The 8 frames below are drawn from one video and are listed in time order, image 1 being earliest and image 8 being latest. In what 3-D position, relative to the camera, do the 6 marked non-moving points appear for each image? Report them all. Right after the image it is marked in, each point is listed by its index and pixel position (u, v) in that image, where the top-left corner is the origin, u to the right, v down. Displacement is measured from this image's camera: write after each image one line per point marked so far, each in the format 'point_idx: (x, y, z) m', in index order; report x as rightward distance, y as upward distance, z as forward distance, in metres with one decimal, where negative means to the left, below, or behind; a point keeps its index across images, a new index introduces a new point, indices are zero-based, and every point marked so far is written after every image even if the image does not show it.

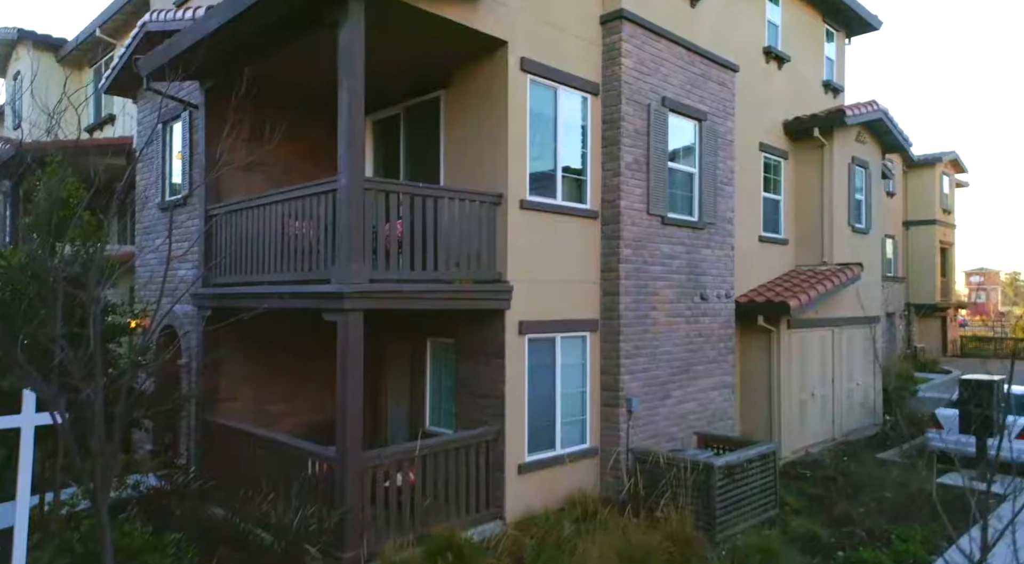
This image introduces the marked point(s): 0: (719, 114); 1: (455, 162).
0: (+3.2, +2.6, +11.8) m
1: (-0.7, +1.5, +9.5) m
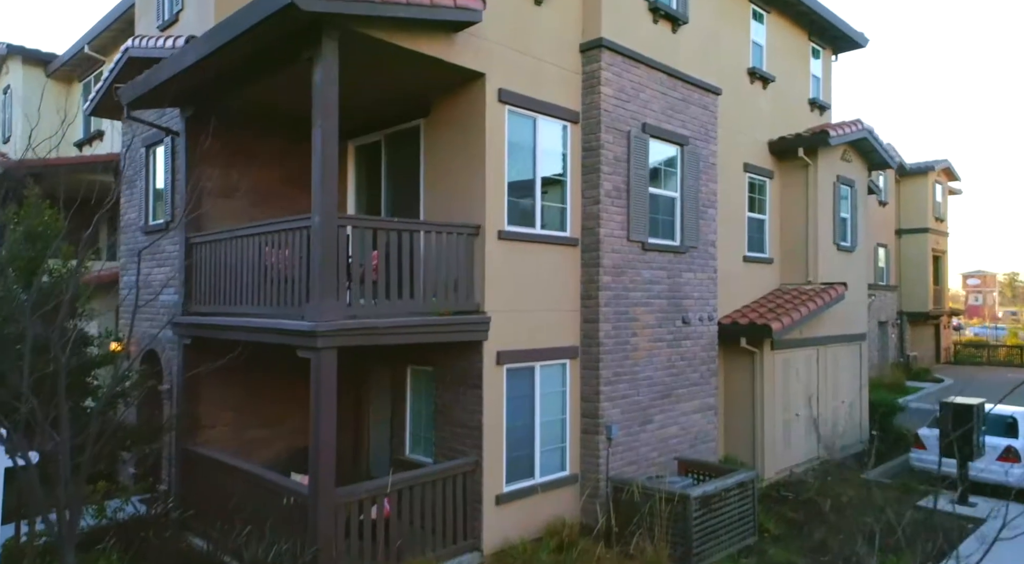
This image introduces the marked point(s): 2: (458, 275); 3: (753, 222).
0: (+3.0, +2.3, +11.9) m
1: (-1.0, +1.1, +9.6) m
2: (-0.6, +0.1, +8.8) m
3: (+4.5, +1.1, +14.3) m
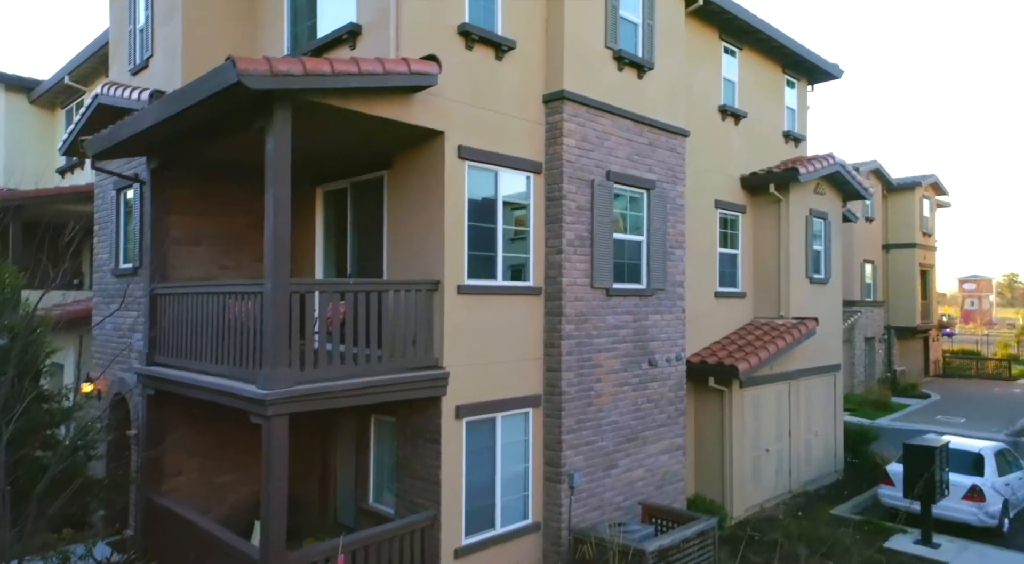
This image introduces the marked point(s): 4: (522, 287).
0: (+2.5, +1.6, +12.0) m
1: (-1.5, +0.5, +9.7) m
2: (-1.1, -0.6, +8.9) m
3: (+4.0, +0.5, +14.4) m
4: (+0.1, -0.1, +9.9) m
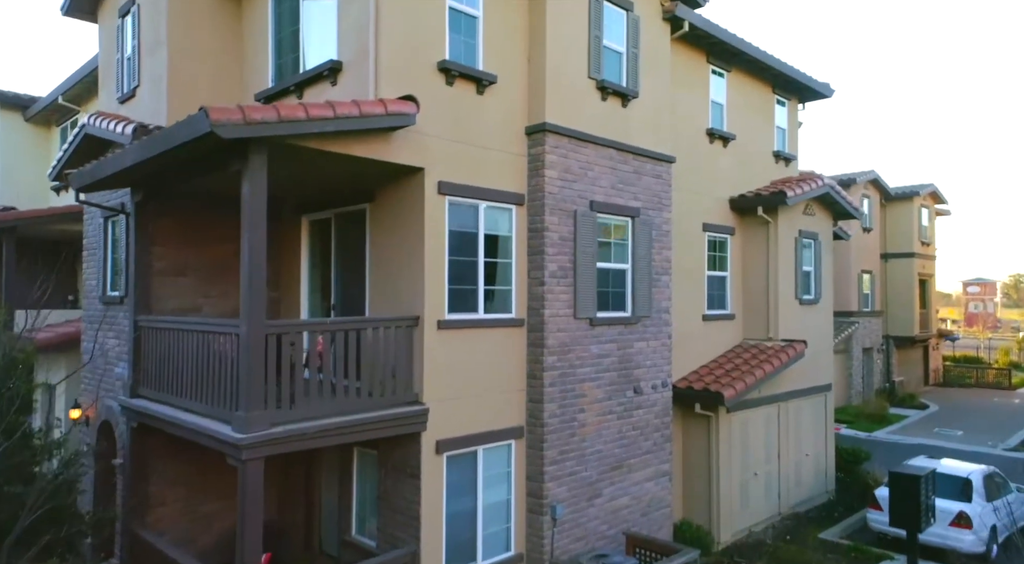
0: (+2.2, +1.2, +12.0) m
1: (-1.7, +0.1, +9.7) m
2: (-1.4, -1.0, +8.9) m
3: (+3.8, 0.0, +14.4) m
4: (-0.1, -0.5, +9.9) m
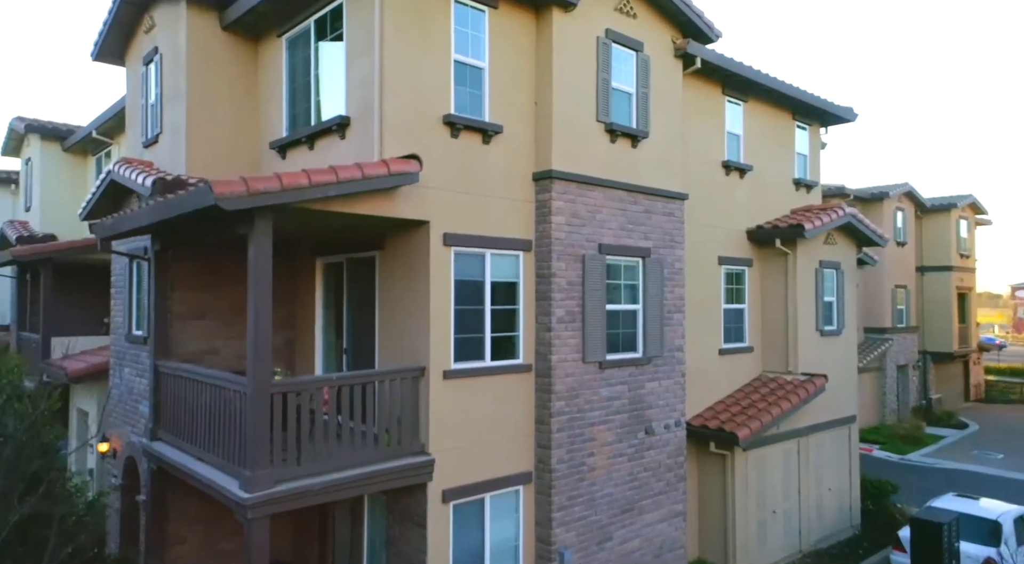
0: (+2.4, +0.6, +12.0) m
1: (-1.6, -0.6, +9.9) m
2: (-1.3, -1.6, +9.0) m
3: (+4.1, -0.6, +14.3) m
4: (0.0, -1.1, +10.0) m
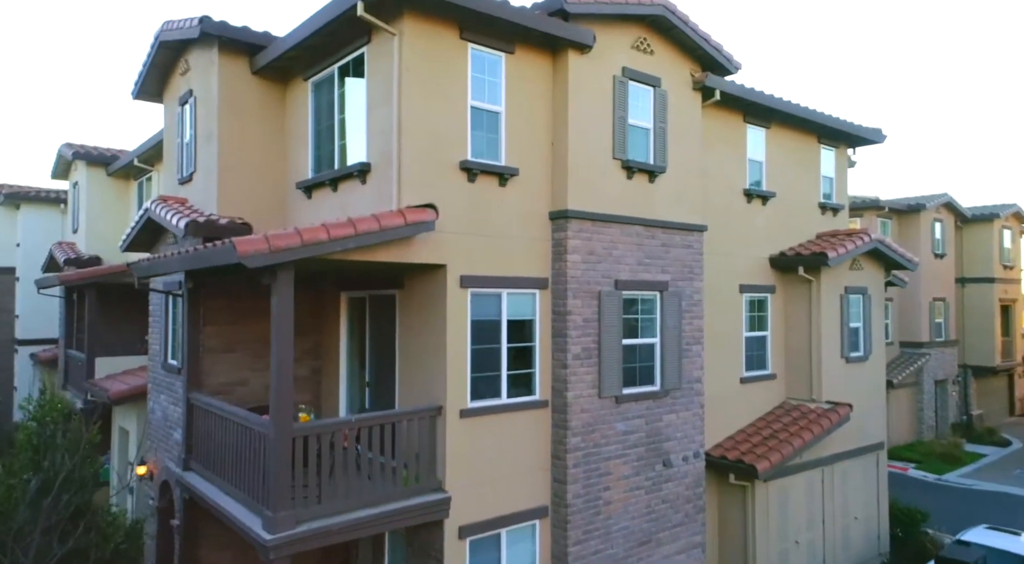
0: (+2.7, +0.1, +12.1) m
1: (-1.4, -1.1, +10.2) m
2: (-1.1, -2.1, +9.3) m
3: (+4.5, -1.1, +14.3) m
4: (+0.2, -1.6, +10.2) m
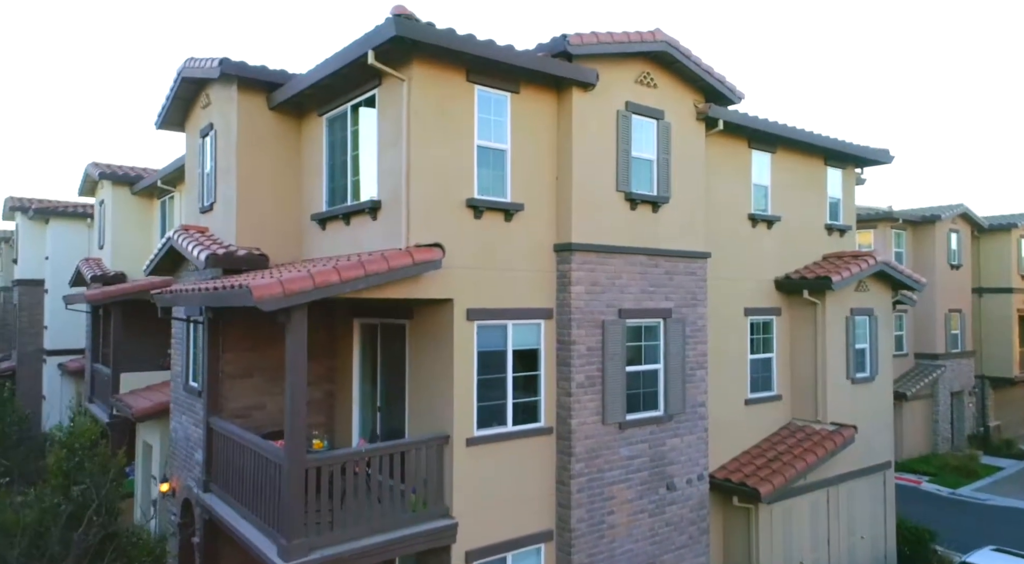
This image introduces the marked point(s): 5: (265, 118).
0: (+2.8, -0.4, +12.4) m
1: (-1.3, -1.5, +10.5) m
2: (-1.1, -2.6, +9.7) m
3: (+4.7, -1.5, +14.5) m
4: (+0.3, -2.0, +10.6) m
5: (-4.0, +2.6, +12.2) m
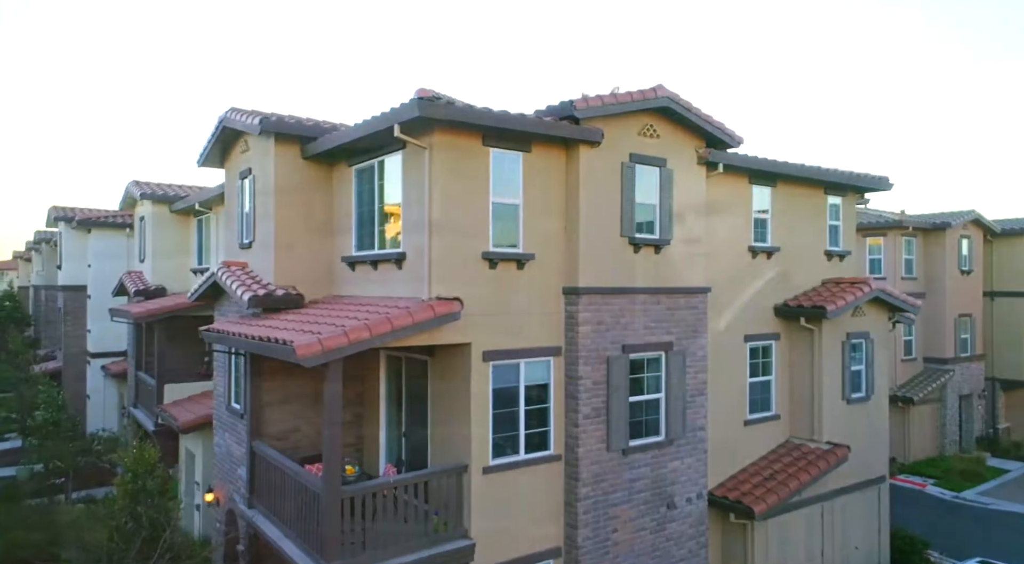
0: (+3.1, -1.0, +13.4) m
1: (-1.1, -2.1, +11.7) m
2: (-0.9, -3.2, +10.9) m
3: (+5.0, -2.1, +15.5) m
4: (+0.5, -2.7, +11.7) m
5: (-3.7, +2.0, +13.4) m
